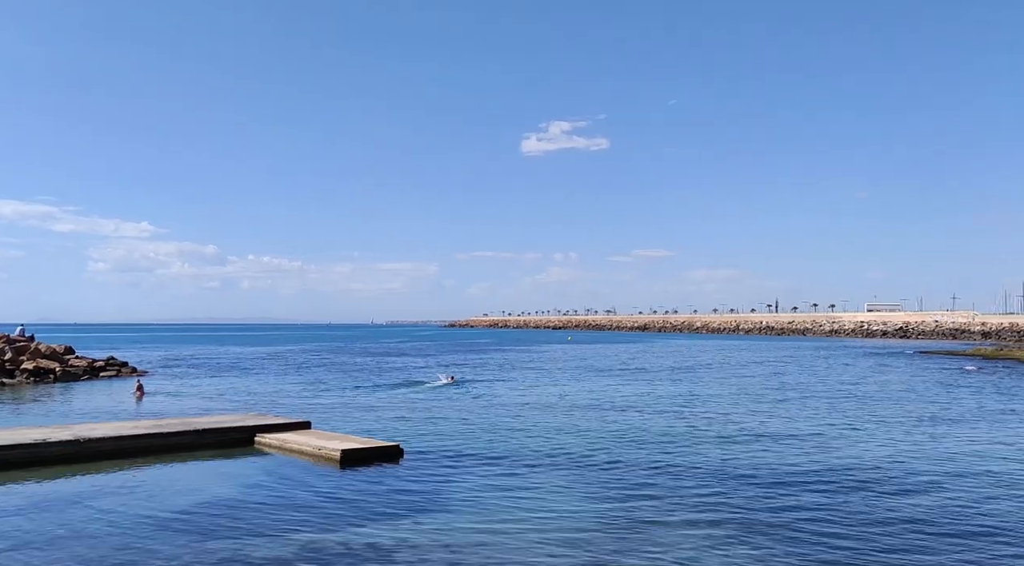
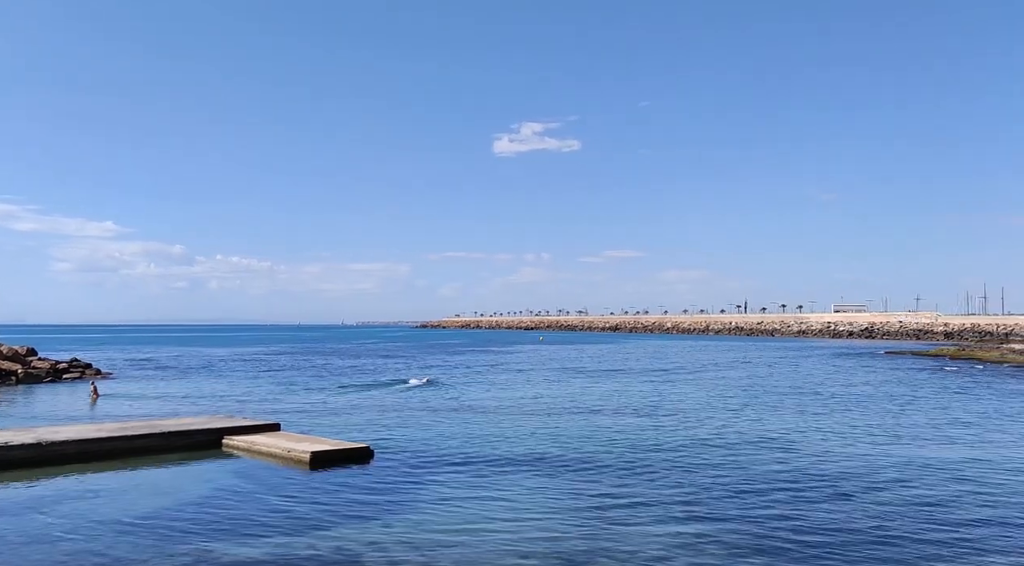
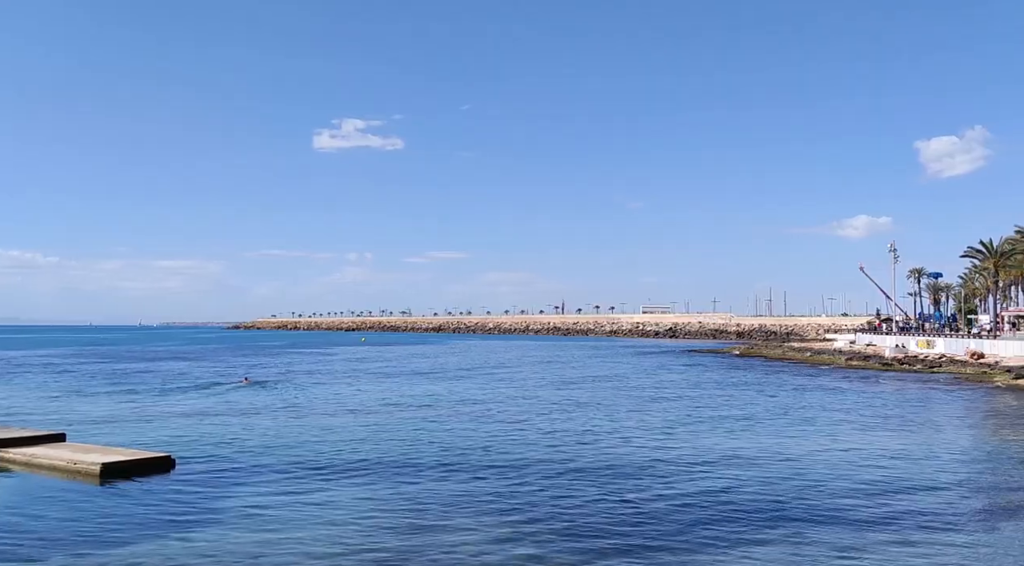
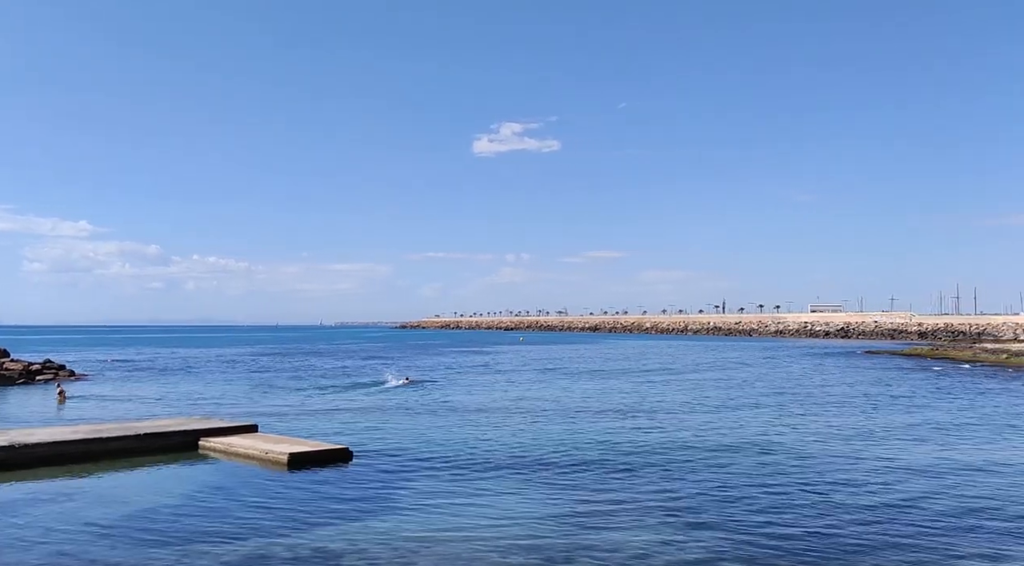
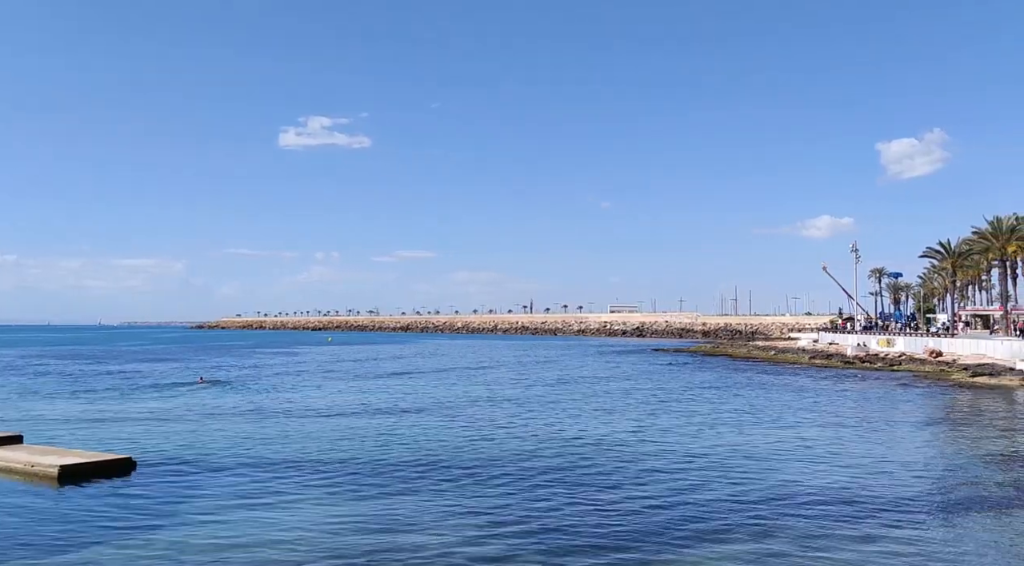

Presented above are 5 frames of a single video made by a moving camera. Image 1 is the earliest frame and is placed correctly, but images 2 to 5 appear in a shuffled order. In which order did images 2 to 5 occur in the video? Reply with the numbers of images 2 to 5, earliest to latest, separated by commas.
2, 4, 3, 5
